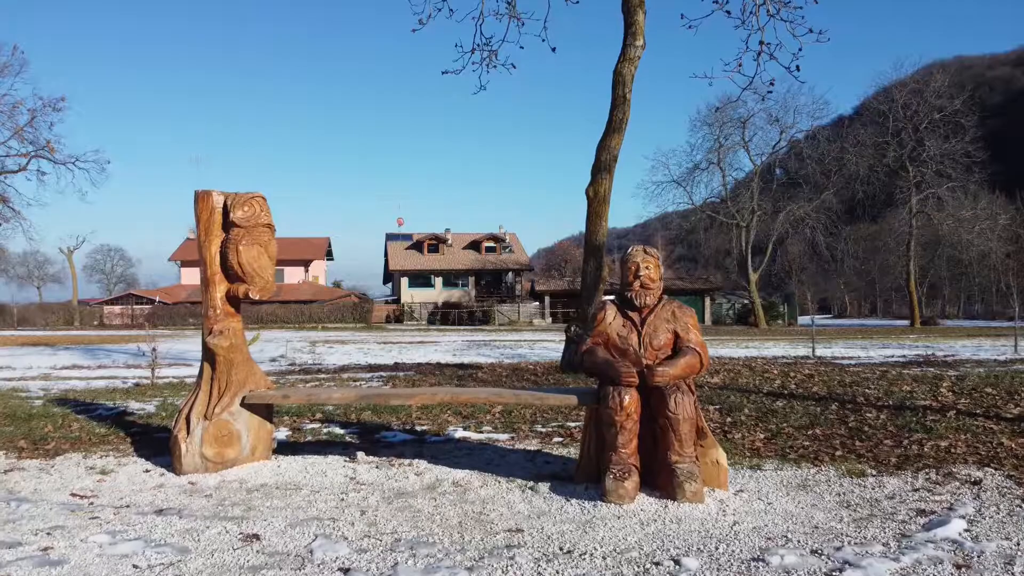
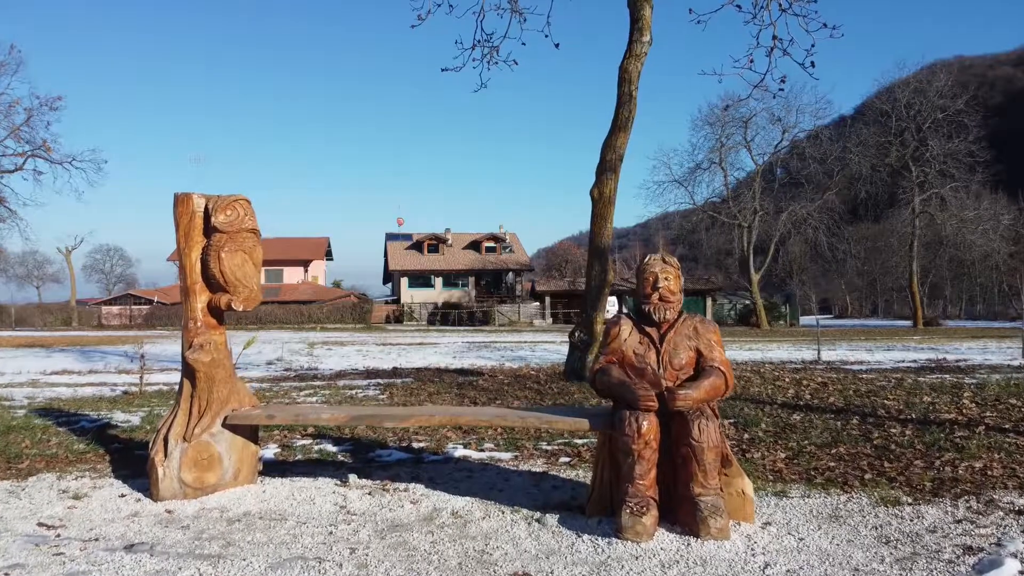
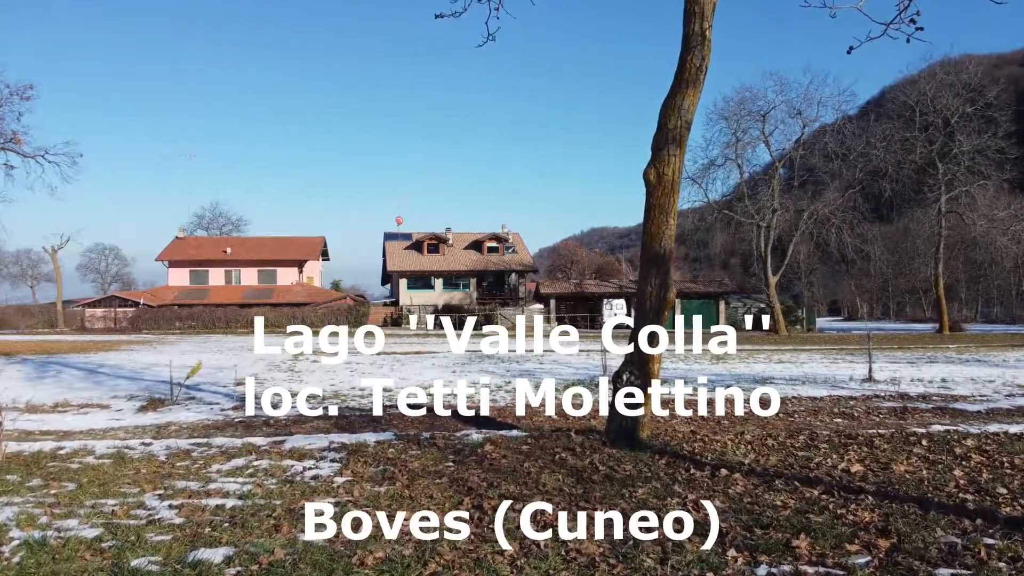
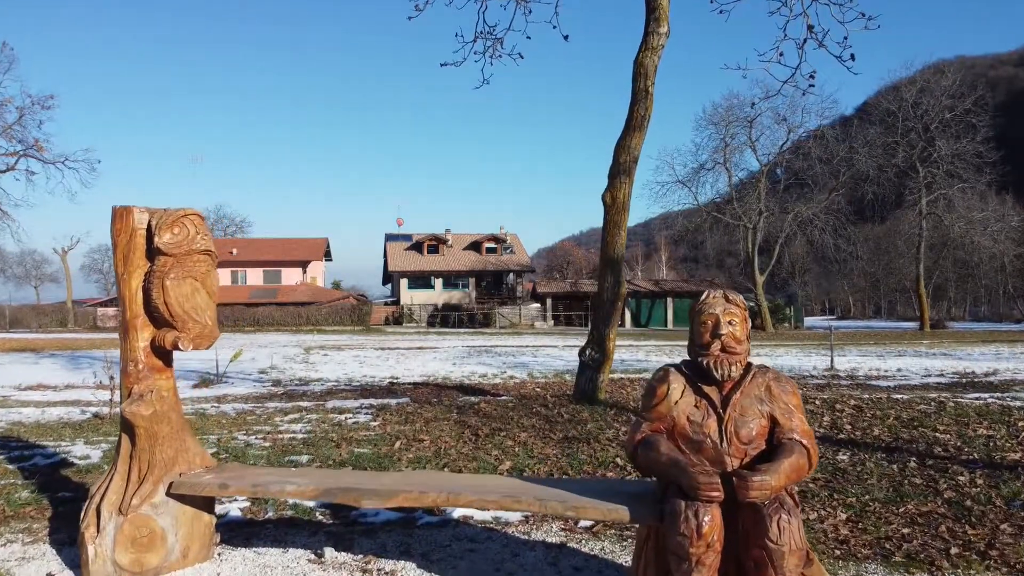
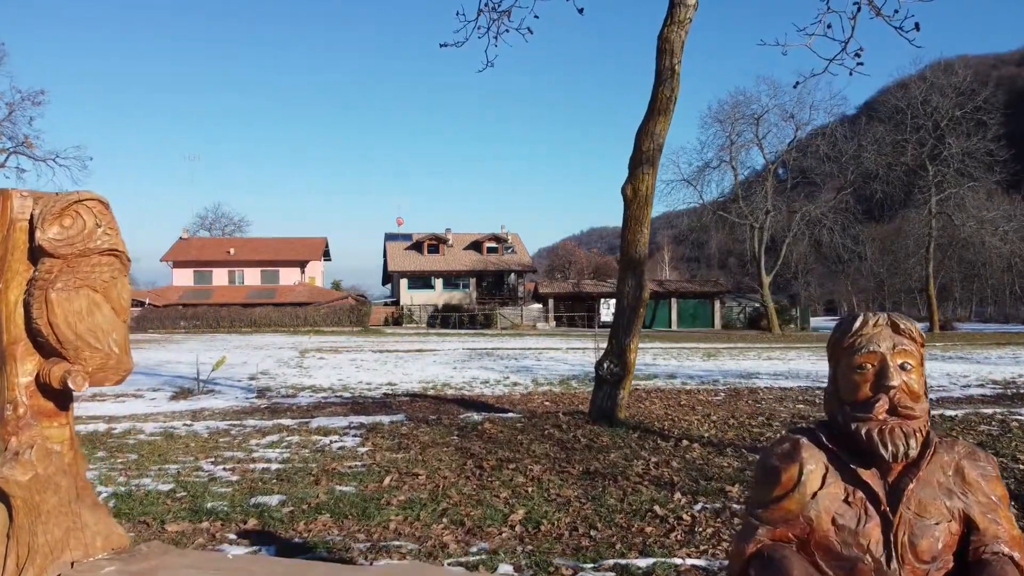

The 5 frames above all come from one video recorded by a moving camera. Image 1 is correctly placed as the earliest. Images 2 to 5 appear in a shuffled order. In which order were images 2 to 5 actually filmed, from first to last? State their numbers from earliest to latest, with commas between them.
2, 4, 5, 3
